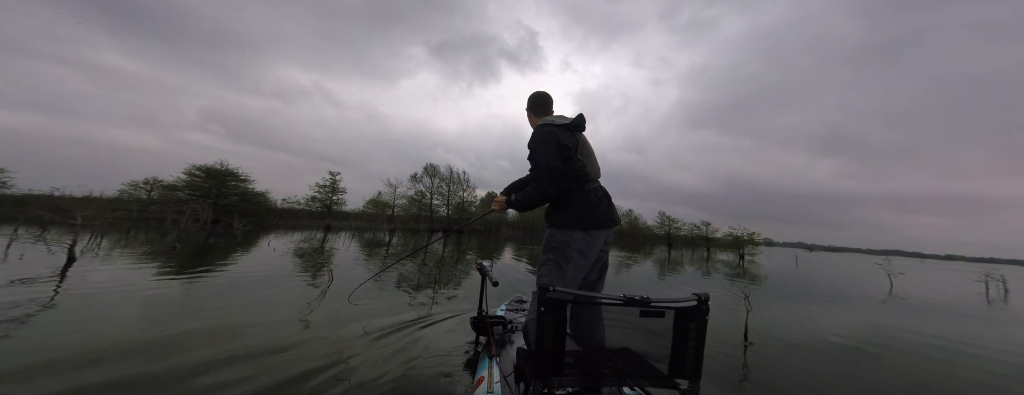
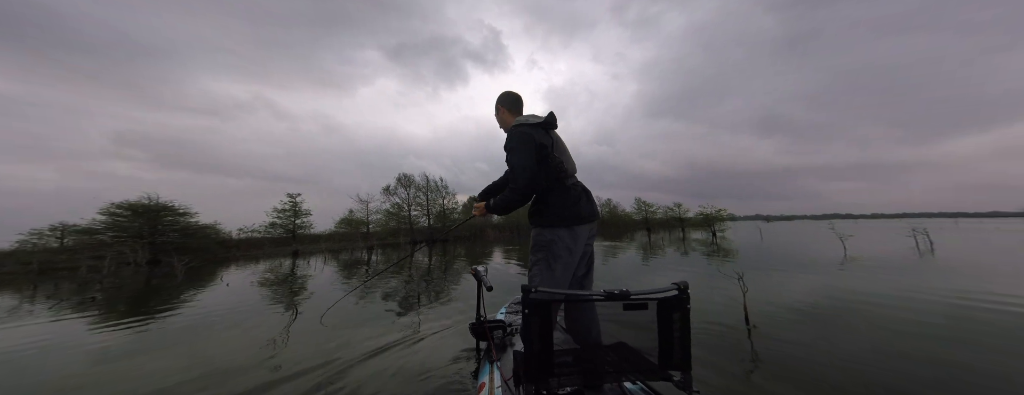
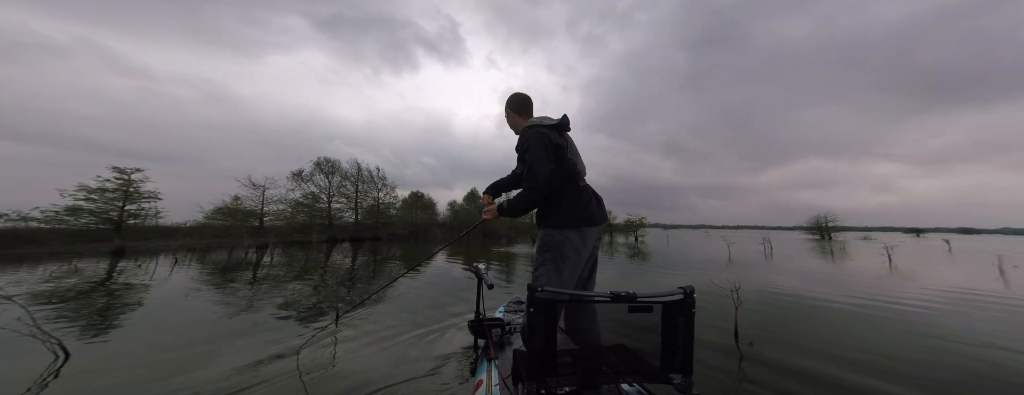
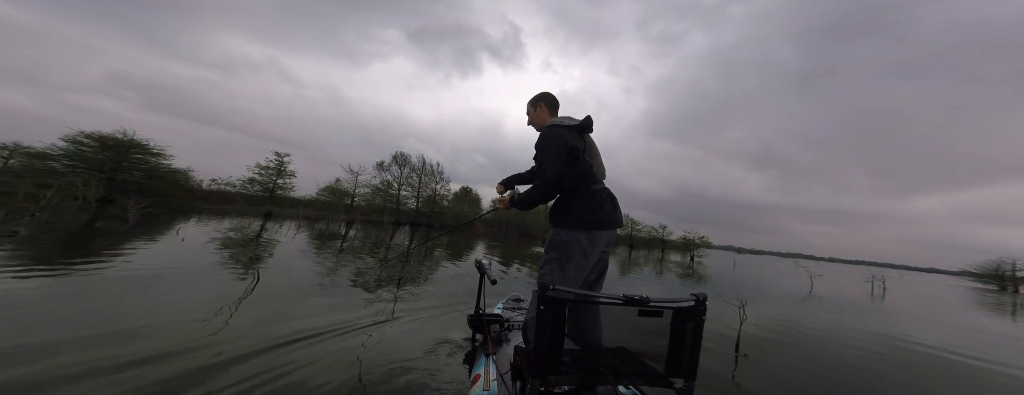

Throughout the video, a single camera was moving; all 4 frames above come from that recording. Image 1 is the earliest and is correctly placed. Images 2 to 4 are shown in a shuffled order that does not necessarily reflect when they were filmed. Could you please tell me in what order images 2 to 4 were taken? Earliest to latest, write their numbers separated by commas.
2, 4, 3
